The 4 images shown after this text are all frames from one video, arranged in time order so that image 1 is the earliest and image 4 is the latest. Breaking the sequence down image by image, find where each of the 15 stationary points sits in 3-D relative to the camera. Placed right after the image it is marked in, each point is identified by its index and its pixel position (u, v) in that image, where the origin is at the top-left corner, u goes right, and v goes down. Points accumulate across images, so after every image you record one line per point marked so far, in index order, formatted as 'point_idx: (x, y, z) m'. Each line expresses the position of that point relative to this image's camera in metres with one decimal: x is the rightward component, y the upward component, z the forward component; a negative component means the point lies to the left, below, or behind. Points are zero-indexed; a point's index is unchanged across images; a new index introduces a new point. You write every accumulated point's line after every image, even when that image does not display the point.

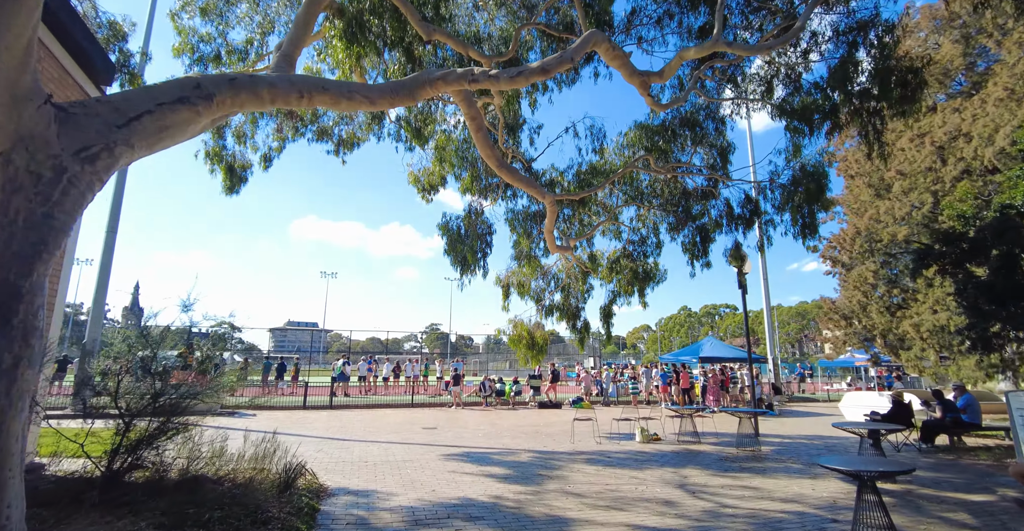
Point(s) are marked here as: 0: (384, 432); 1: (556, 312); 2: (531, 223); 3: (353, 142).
0: (-3.6, -4.6, +14.7) m
1: (+1.4, -1.5, +16.5) m
2: (+0.5, +1.2, +14.9) m
3: (-5.2, +4.0, +17.2) m
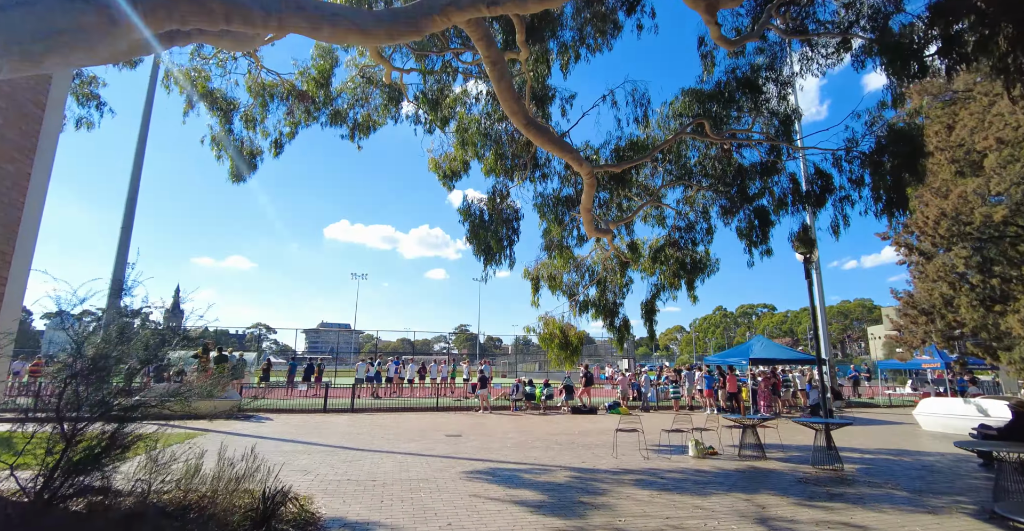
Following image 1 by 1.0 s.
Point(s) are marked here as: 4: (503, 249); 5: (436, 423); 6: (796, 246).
0: (-2.8, -4.4, +13.3) m
1: (+2.3, -1.2, +14.9) m
2: (+1.3, +1.5, +13.4) m
3: (-4.3, +4.2, +15.9) m
4: (-0.2, +0.4, +11.8) m
5: (-2.5, -5.1, +17.2) m
6: (+6.1, +0.4, +11.4) m
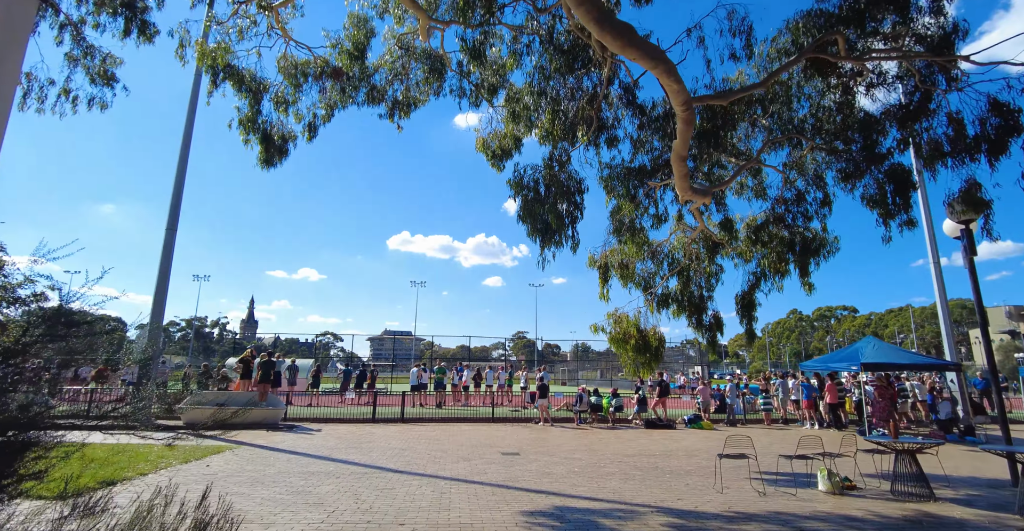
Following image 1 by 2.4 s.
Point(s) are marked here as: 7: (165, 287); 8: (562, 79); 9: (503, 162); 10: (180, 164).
0: (-1.3, -4.2, +11.3) m
1: (+3.8, -0.9, +12.4) m
2: (+2.6, +1.8, +11.0) m
3: (-2.8, +4.3, +14.2) m
4: (+1.0, +0.7, +9.6) m
5: (-0.6, -4.9, +15.2) m
6: (+7.2, +0.9, +8.5) m
7: (-12.1, -0.7, +18.5) m
8: (+1.0, +3.6, +10.1) m
9: (-0.2, +2.8, +14.1) m
10: (-11.4, +3.5, +18.3) m
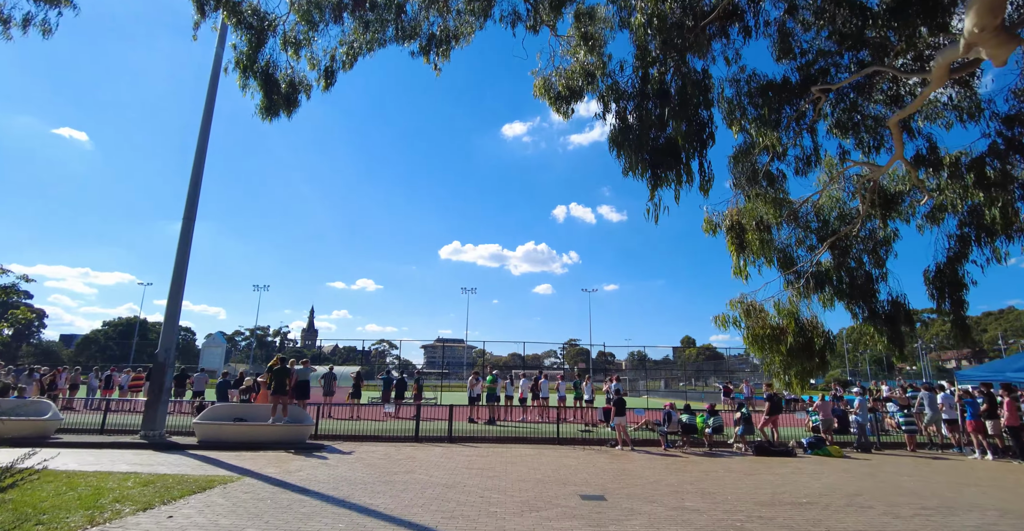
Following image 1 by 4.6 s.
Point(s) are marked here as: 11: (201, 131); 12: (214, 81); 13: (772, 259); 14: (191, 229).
0: (0.0, -3.7, +7.9) m
1: (+5.1, -0.3, +8.6) m
2: (+3.7, +2.3, +7.4) m
3: (-1.3, +4.8, +11.1) m
4: (+2.0, +1.3, +6.1) m
5: (+1.1, -4.5, +11.7) m
6: (+8.1, +1.5, +4.4) m
7: (-10.1, -0.5, +16.1) m
8: (+2.0, +4.1, +6.6) m
9: (+1.2, +3.2, +10.7) m
10: (-9.6, +3.7, +15.9) m
11: (-9.4, +4.1, +15.8) m
12: (-8.7, +5.4, +15.0) m
13: (+4.2, +0.1, +8.8) m
14: (-10.1, +1.2, +16.5) m
